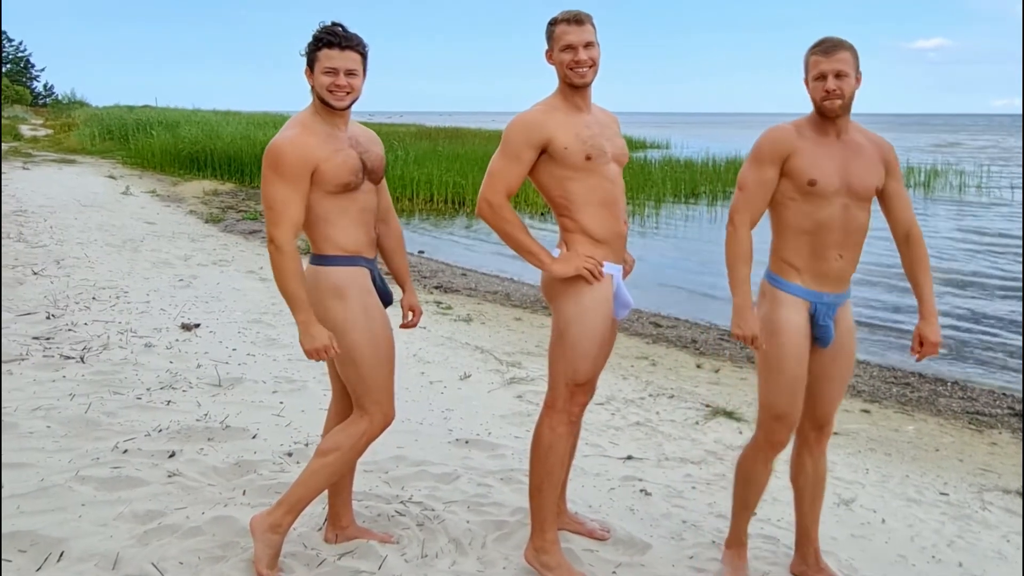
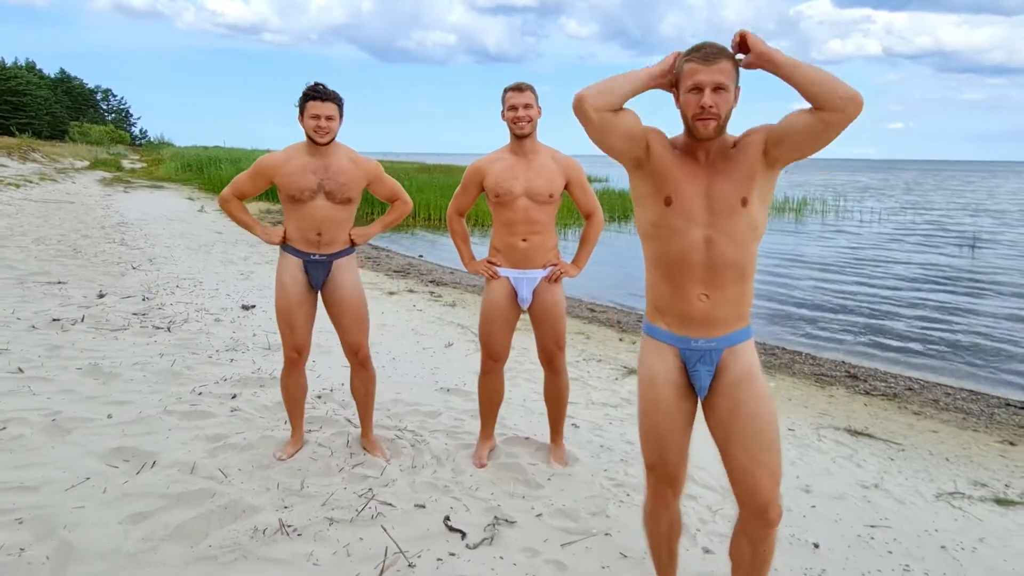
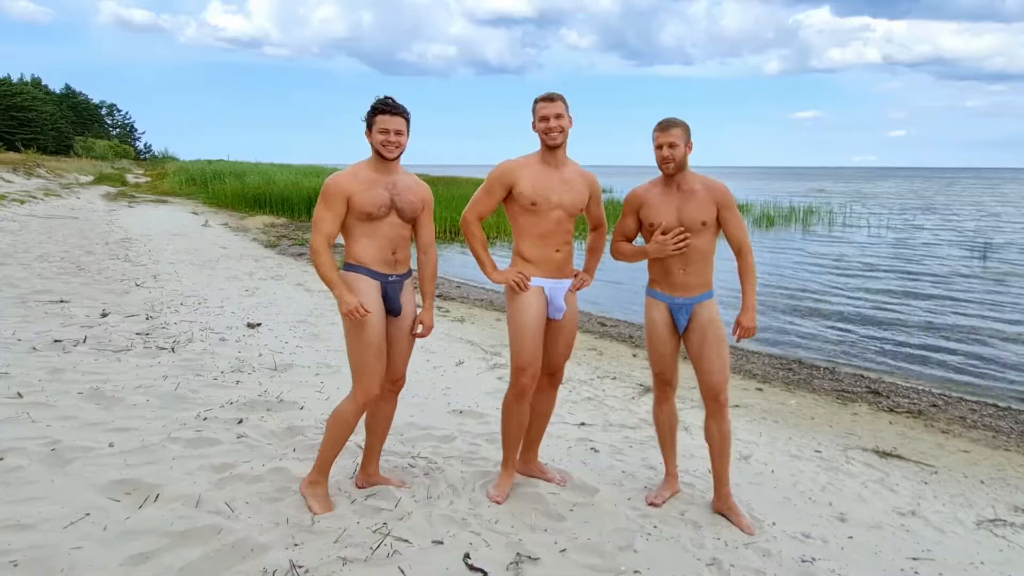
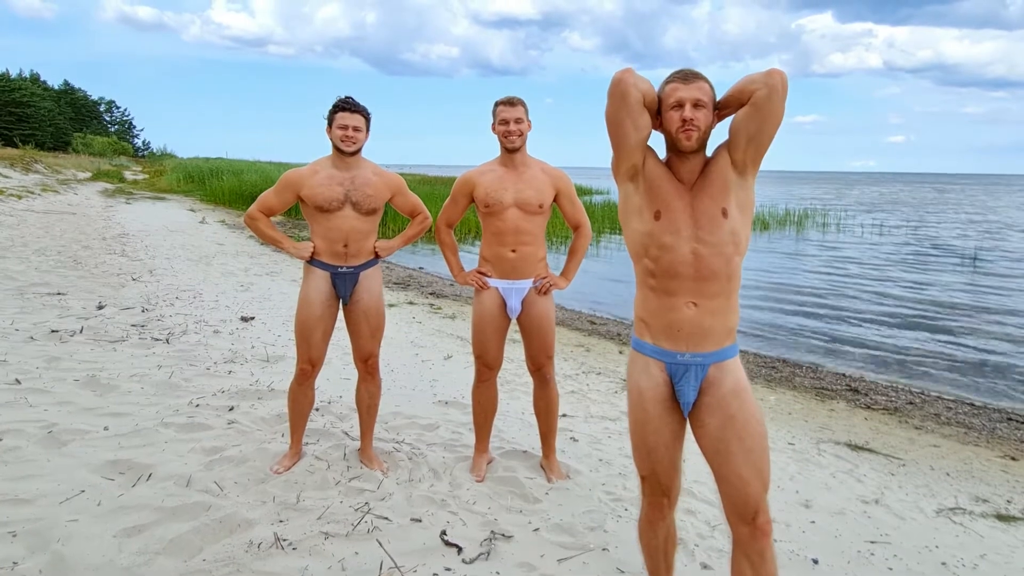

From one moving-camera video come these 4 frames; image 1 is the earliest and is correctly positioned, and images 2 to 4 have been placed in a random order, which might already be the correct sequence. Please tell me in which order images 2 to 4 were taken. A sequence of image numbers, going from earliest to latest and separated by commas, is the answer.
3, 2, 4
